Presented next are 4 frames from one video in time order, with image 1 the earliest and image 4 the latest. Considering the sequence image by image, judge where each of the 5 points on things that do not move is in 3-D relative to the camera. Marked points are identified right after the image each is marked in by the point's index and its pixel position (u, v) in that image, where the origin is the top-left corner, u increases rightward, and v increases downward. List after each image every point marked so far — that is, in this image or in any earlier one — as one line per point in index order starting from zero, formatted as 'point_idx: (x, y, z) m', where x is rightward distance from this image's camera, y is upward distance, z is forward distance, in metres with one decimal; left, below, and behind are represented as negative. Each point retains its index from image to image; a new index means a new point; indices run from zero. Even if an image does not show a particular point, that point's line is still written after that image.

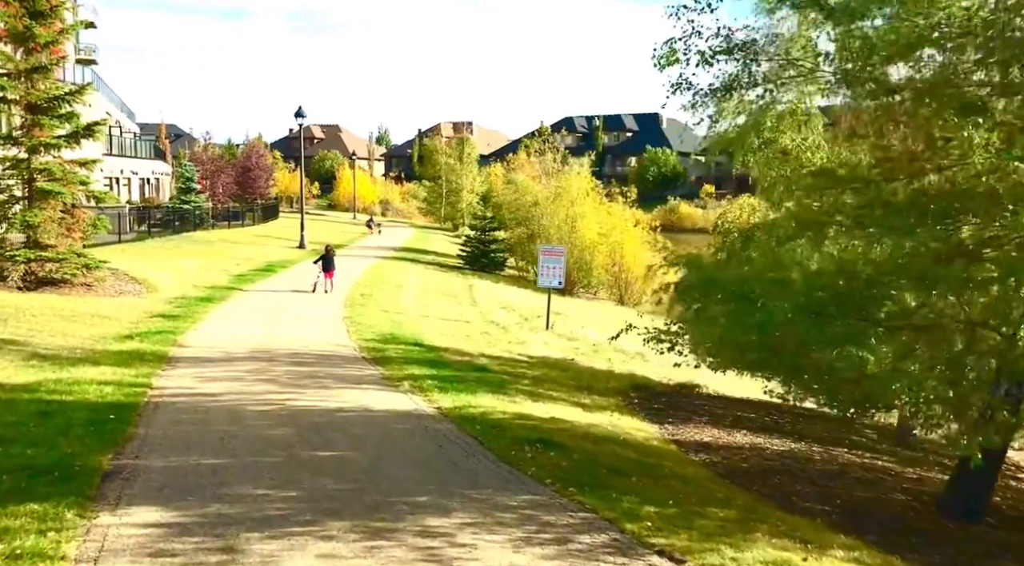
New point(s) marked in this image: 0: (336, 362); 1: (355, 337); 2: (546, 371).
0: (-3.1, -1.4, +15.9) m
1: (-3.4, -1.2, +19.7) m
2: (+0.6, -1.6, +17.0) m
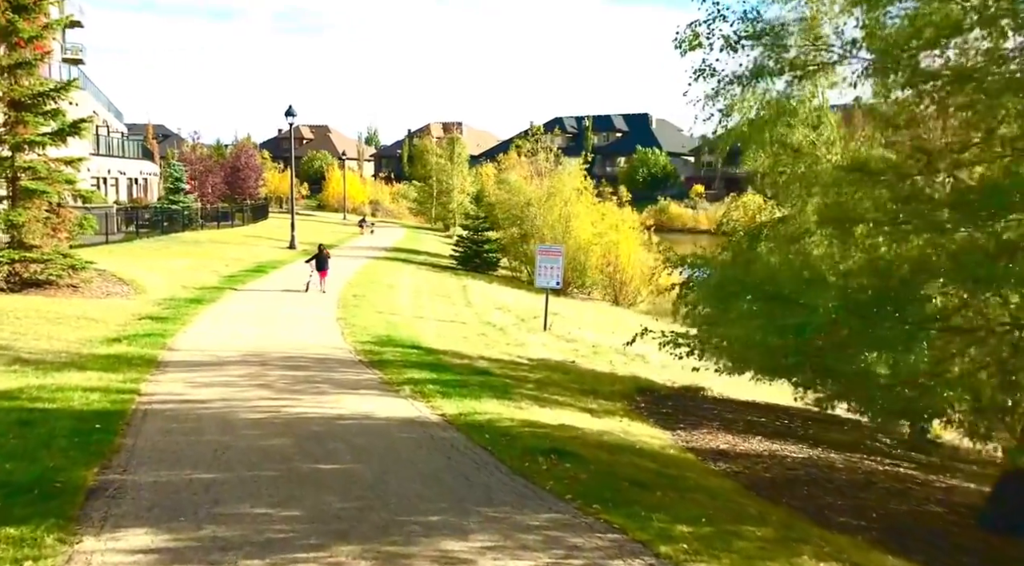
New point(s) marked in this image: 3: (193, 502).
0: (-3.0, -1.4, +15.3) m
1: (-3.4, -1.2, +19.1) m
2: (+0.6, -1.7, +16.5) m
3: (-2.4, -1.7, +6.9) m
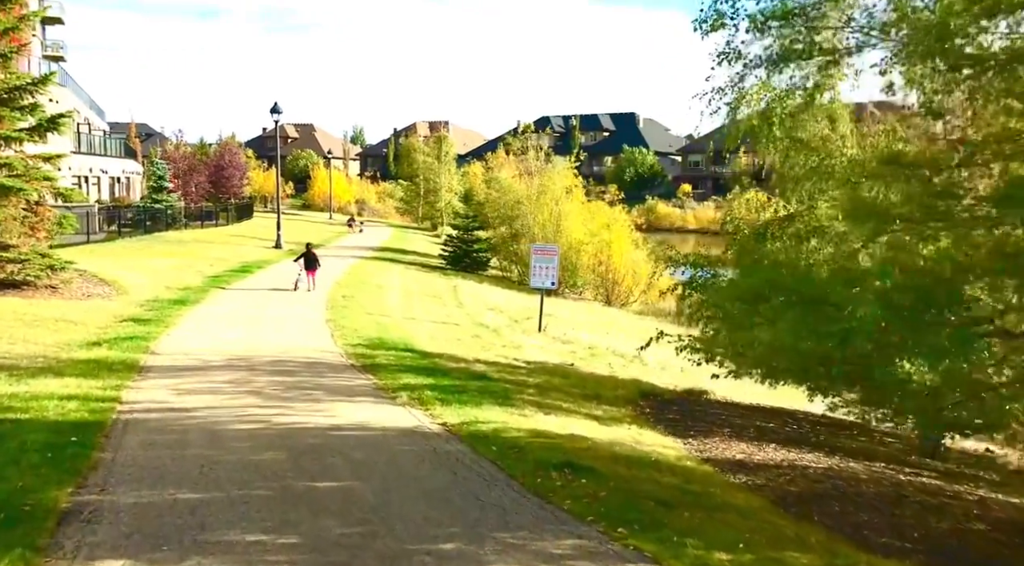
0: (-3.0, -1.4, +14.6) m
1: (-3.5, -1.2, +18.5) m
2: (+0.6, -1.7, +15.9) m
3: (-2.3, -1.7, +6.2) m
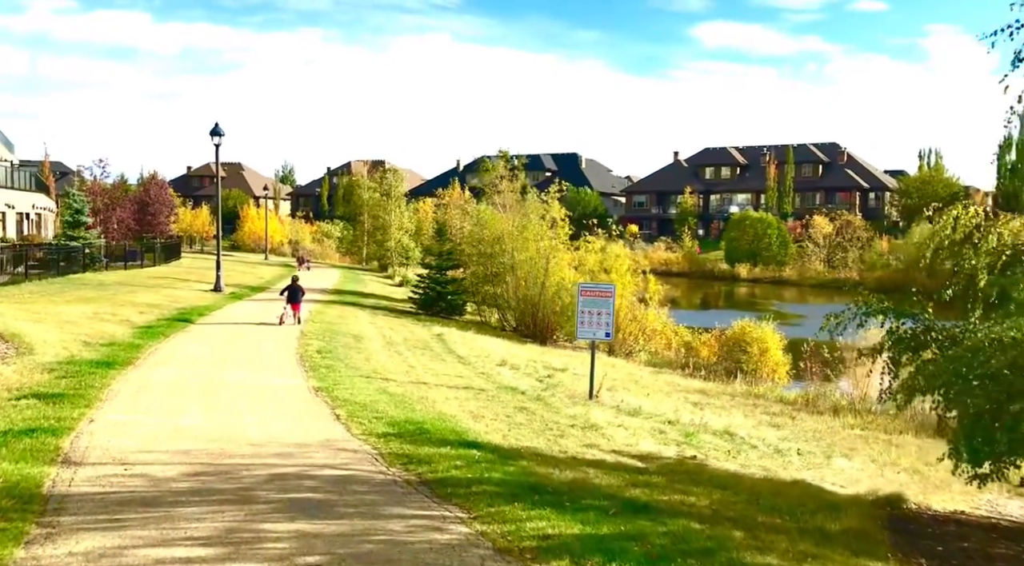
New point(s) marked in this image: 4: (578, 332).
0: (-1.3, -2.0, +8.5) m
1: (-2.0, -2.0, +12.2) m
2: (+2.2, -2.3, +10.0) m
3: (+0.1, -1.9, +0.1) m
4: (+1.4, -1.0, +18.9) m
